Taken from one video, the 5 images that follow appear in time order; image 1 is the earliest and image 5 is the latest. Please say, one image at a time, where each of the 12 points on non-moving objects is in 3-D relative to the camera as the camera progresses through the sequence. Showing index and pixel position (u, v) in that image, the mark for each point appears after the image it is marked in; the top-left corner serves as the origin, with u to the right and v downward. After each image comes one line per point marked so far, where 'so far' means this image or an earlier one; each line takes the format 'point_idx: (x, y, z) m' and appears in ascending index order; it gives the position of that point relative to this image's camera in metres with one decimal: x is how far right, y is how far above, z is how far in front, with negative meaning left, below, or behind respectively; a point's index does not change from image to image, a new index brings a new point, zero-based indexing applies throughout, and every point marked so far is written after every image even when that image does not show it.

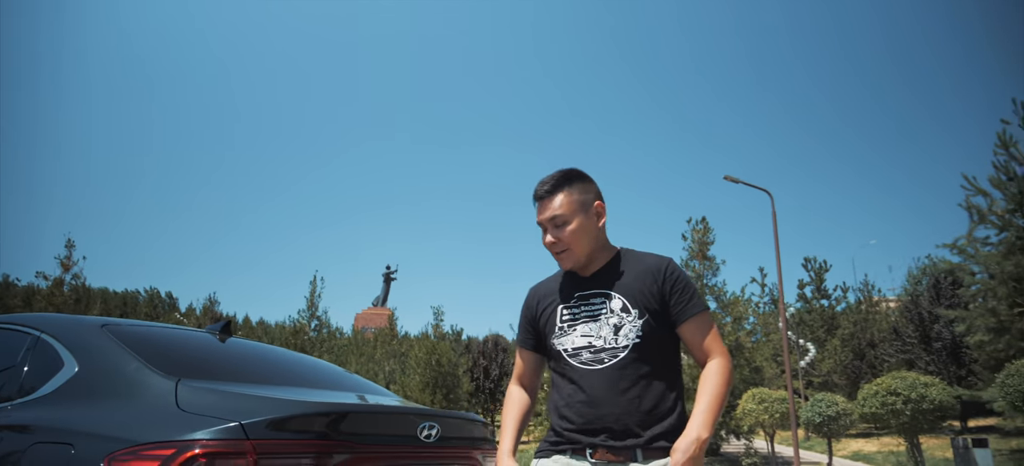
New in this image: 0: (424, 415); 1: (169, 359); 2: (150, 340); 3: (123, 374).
0: (-0.4, -0.8, +2.7) m
1: (-1.5, -0.6, +2.7) m
2: (-1.7, -0.5, +2.9) m
3: (-1.6, -0.6, +2.5) m
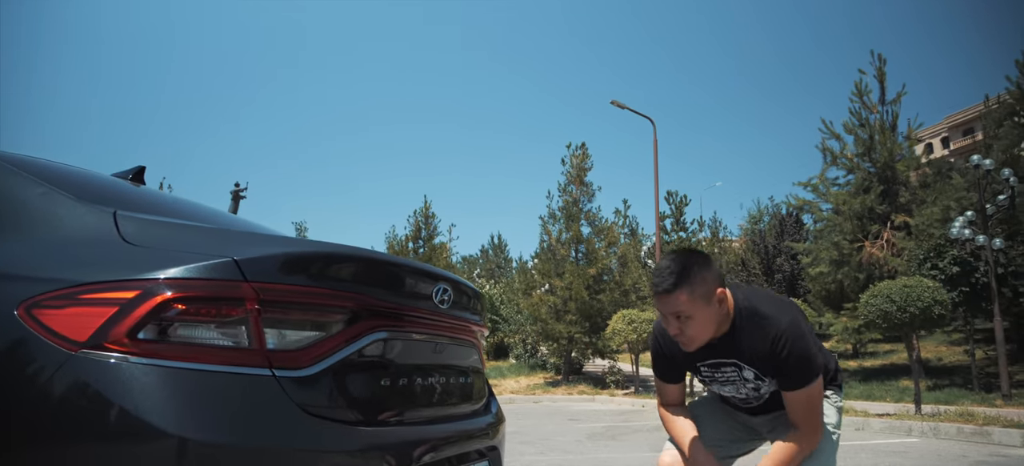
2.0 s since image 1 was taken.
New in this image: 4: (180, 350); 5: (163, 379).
0: (-0.3, -0.2, +2.3) m
1: (-1.4, +0.1, +2.0) m
2: (-1.5, +0.2, +2.1) m
3: (-1.4, +0.1, +1.8) m
4: (-0.8, -0.3, +1.5) m
5: (-0.8, -0.3, +1.4) m
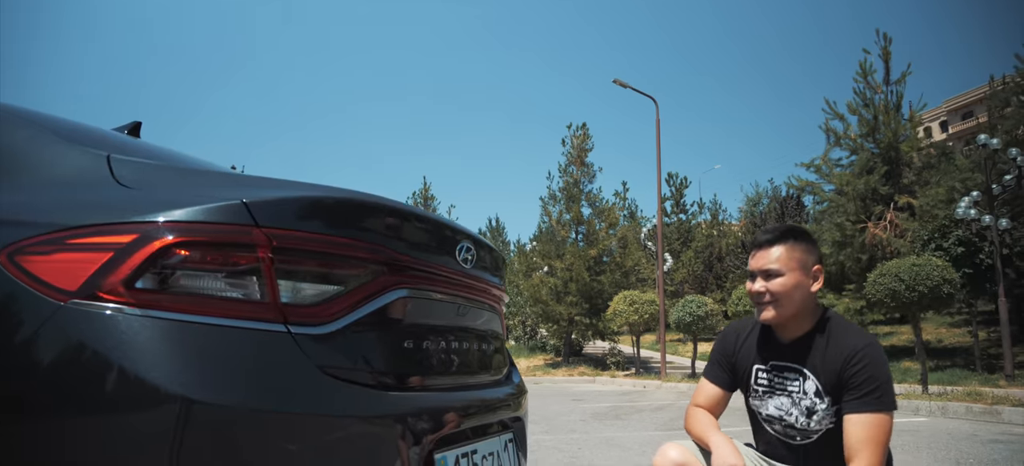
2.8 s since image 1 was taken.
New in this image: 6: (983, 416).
0: (-0.2, 0.0, +2.1) m
1: (-1.3, +0.3, +1.8) m
2: (-1.5, +0.4, +1.9) m
3: (-1.3, +0.2, +1.6) m
4: (-0.7, -0.1, +1.3) m
5: (-0.7, -0.2, +1.2) m
6: (+6.0, -2.3, +7.7) m
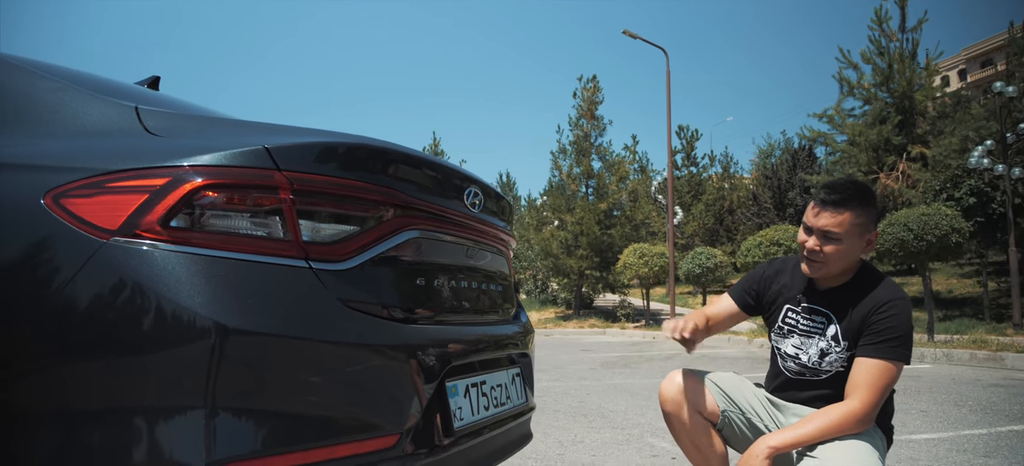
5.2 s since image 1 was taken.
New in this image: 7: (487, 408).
0: (-0.2, +0.2, +2.2) m
1: (-1.3, +0.5, +1.9) m
2: (-1.4, +0.5, +2.0) m
3: (-1.3, +0.4, +1.7) m
4: (-0.7, 0.0, +1.4) m
5: (-0.7, -0.1, +1.4) m
6: (+6.1, -1.7, +7.8) m
7: (-0.1, -0.6, +2.0) m
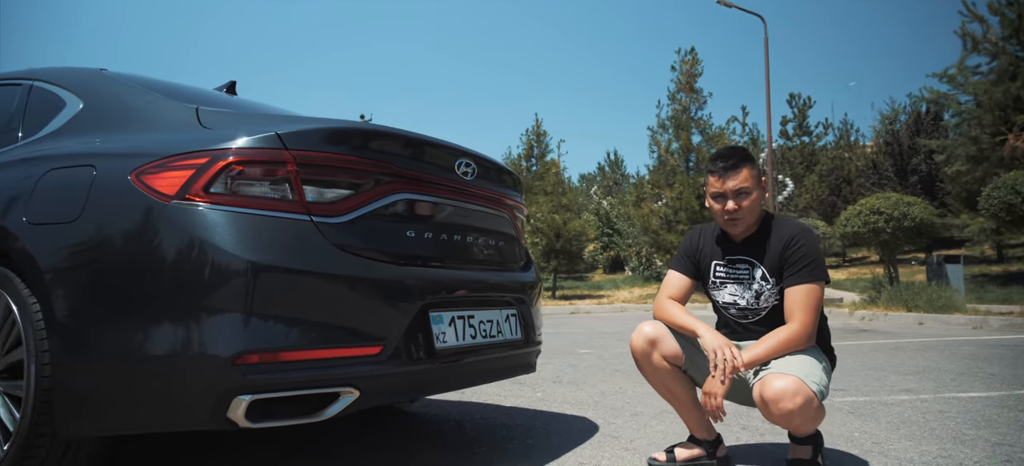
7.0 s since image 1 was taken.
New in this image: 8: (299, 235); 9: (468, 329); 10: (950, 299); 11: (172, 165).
0: (-0.2, +0.3, +2.6) m
1: (-1.4, +0.6, +2.5) m
2: (-1.5, +0.6, +2.6) m
3: (-1.4, +0.5, +2.3) m
4: (-0.9, +0.1, +1.9) m
5: (-0.9, 0.0, +1.9) m
6: (+7.0, -1.2, +7.1) m
7: (-0.1, -0.4, +2.4) m
8: (-0.7, 0.0, +1.9) m
9: (-0.2, -0.4, +2.4) m
10: (+7.1, -1.0, +9.8) m
11: (-1.1, +0.2, +2.0) m
